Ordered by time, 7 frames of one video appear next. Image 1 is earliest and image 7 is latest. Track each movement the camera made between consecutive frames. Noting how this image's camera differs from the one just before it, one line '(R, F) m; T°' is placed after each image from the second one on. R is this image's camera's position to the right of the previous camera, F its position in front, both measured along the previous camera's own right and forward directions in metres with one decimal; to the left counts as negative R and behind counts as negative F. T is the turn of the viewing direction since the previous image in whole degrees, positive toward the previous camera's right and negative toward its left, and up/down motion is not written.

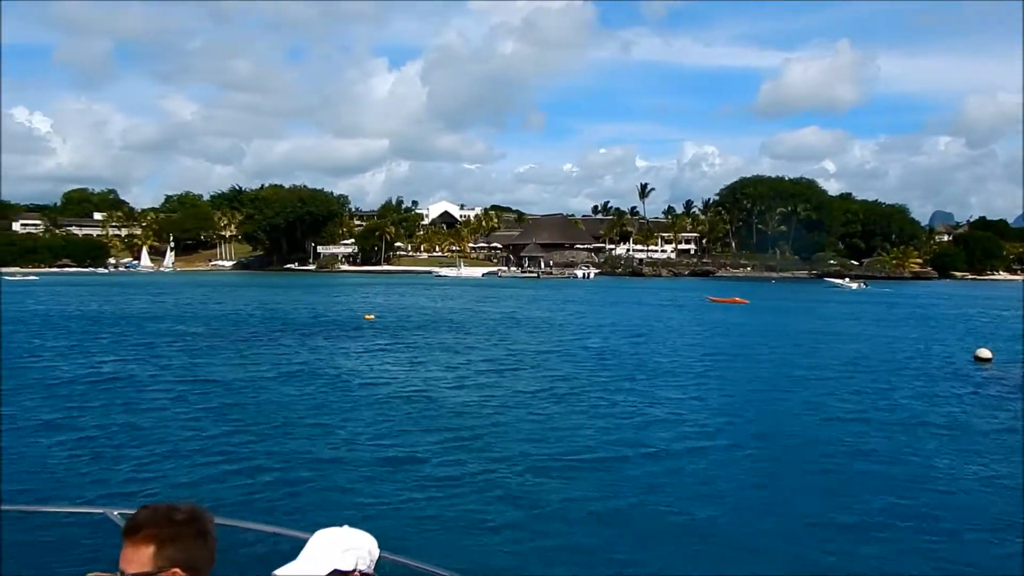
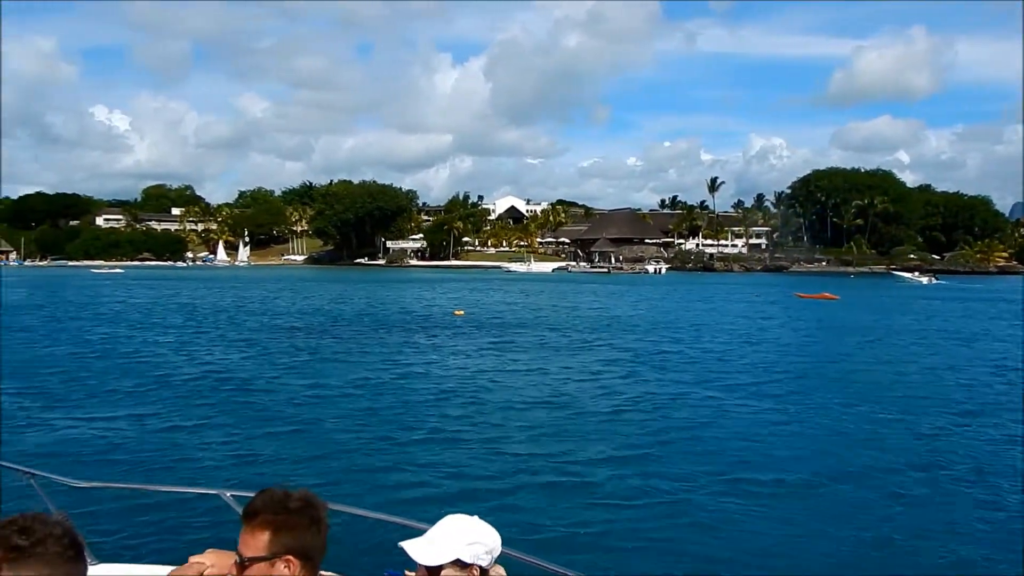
(-0.9, +0.1) m; -4°
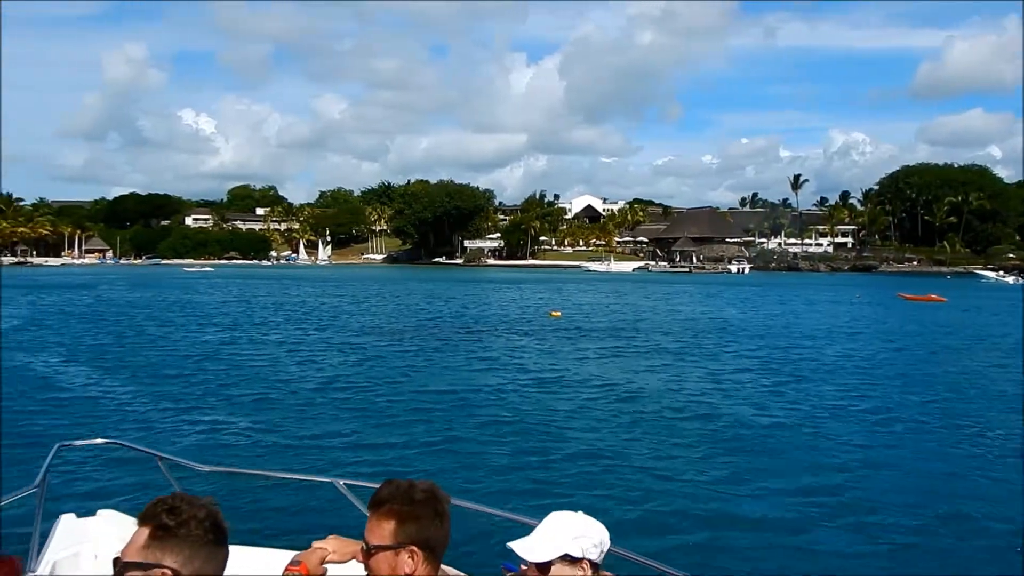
(-0.9, +0.1) m; -5°
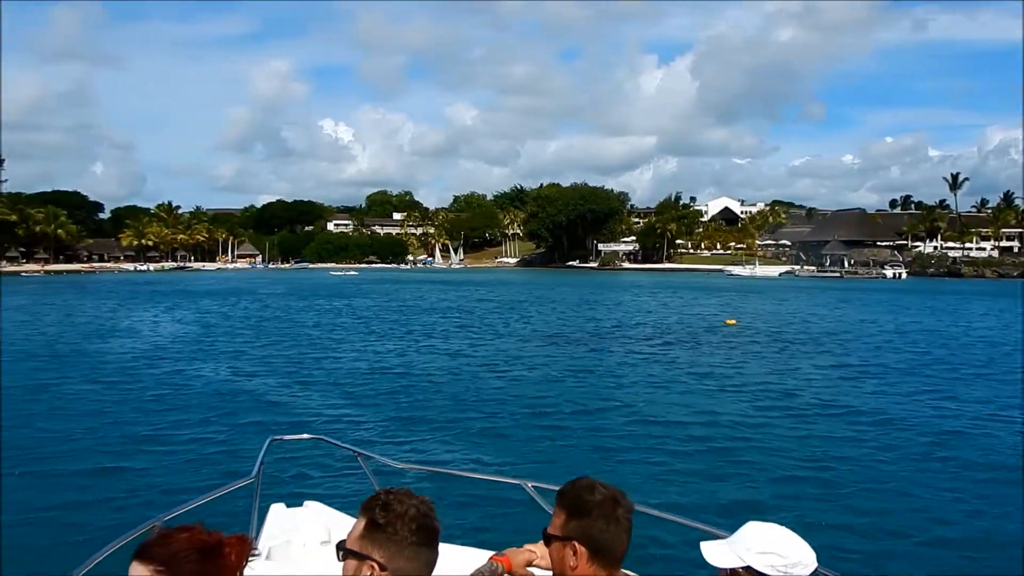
(-1.6, +0.2) m; -8°
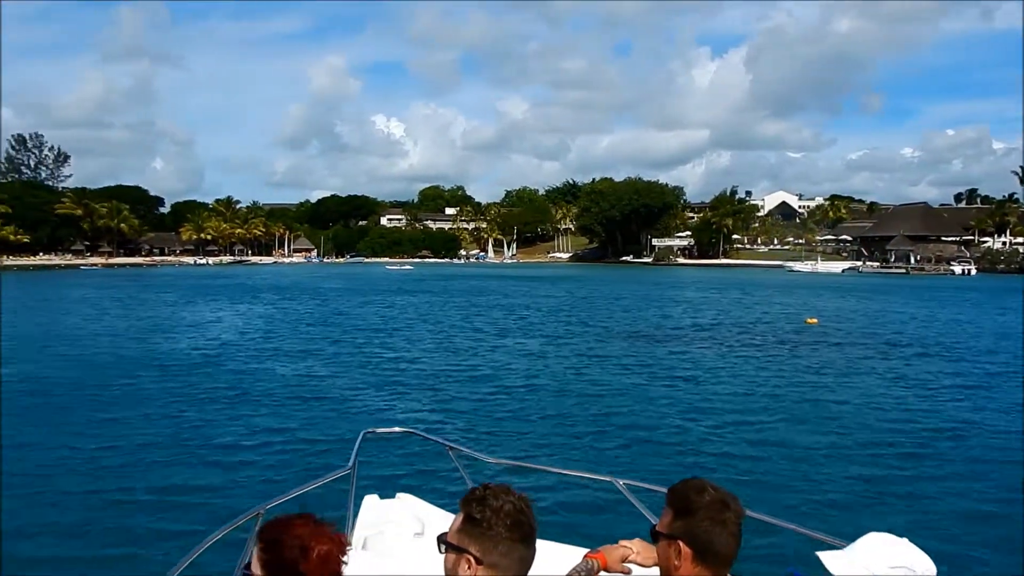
(-0.9, 0.0) m; -3°
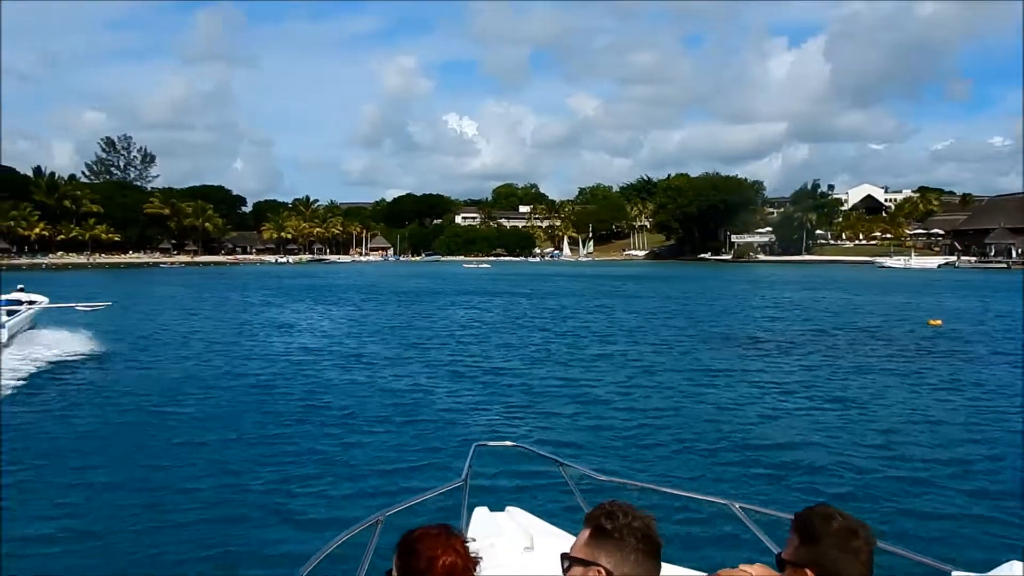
(-0.9, +0.1) m; -5°
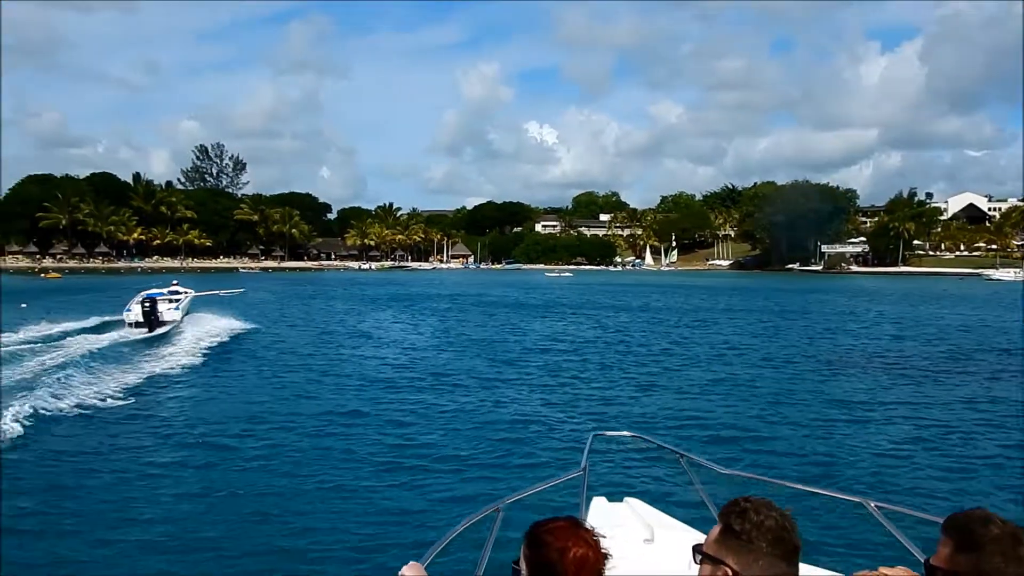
(-0.7, +0.4) m; -5°
